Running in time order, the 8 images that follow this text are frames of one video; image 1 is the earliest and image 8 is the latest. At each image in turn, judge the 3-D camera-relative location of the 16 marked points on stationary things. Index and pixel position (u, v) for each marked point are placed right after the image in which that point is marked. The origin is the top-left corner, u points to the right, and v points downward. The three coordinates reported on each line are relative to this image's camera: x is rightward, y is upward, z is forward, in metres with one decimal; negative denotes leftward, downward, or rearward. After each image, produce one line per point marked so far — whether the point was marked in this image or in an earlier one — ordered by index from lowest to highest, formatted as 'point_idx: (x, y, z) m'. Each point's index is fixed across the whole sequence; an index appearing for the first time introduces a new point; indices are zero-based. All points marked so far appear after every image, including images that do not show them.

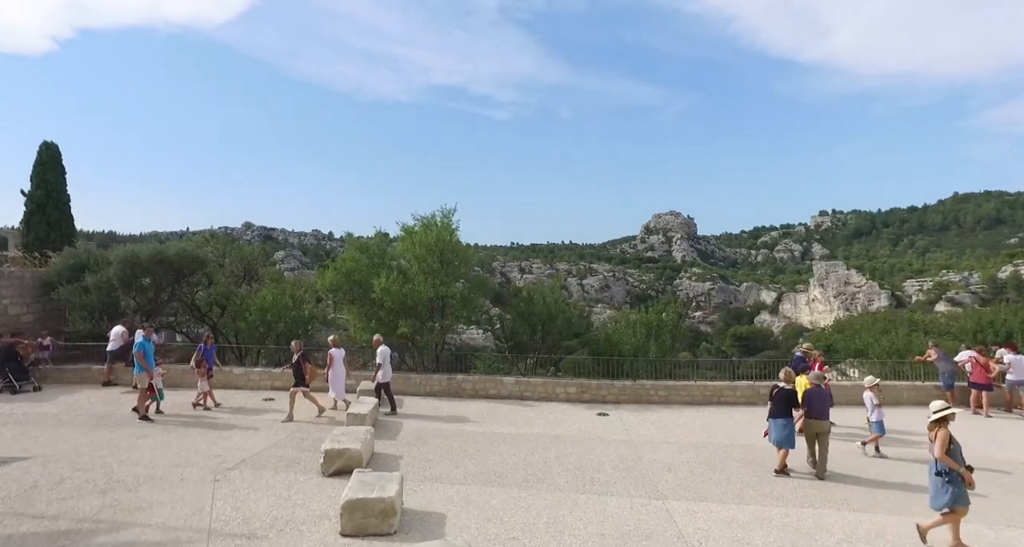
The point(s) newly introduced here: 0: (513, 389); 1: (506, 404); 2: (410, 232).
0: (0.0, -2.7, +13.3) m
1: (-0.1, -3.0, +12.8) m
2: (-2.6, +1.1, +14.2) m
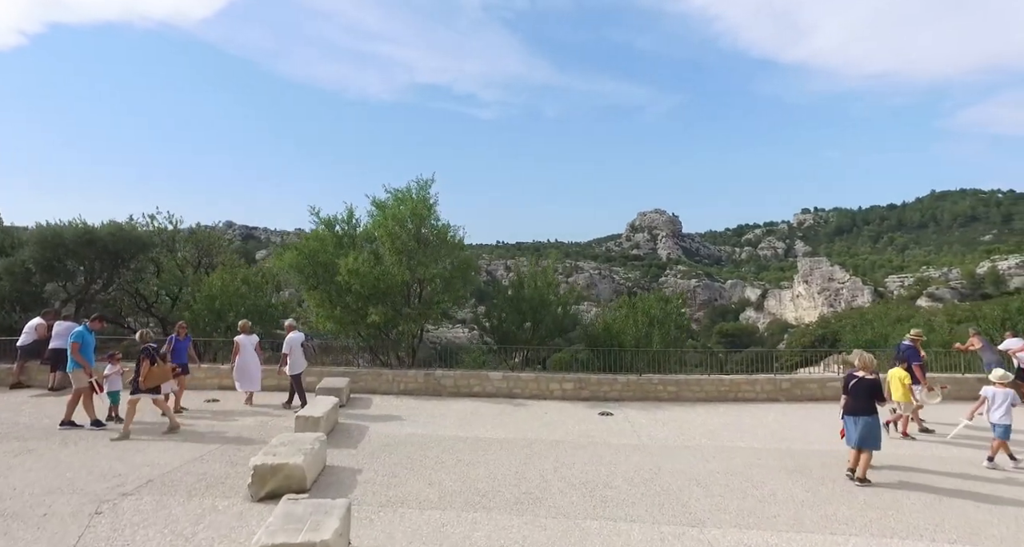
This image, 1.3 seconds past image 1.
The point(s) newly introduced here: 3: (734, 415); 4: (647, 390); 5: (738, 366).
0: (-0.2, -2.3, +11.6) m
1: (-0.4, -2.6, +11.0) m
2: (-2.9, +1.5, +12.4) m
3: (+4.2, -2.6, +10.4) m
4: (+2.8, -2.4, +11.7) m
5: (+5.0, -2.0, +12.3) m
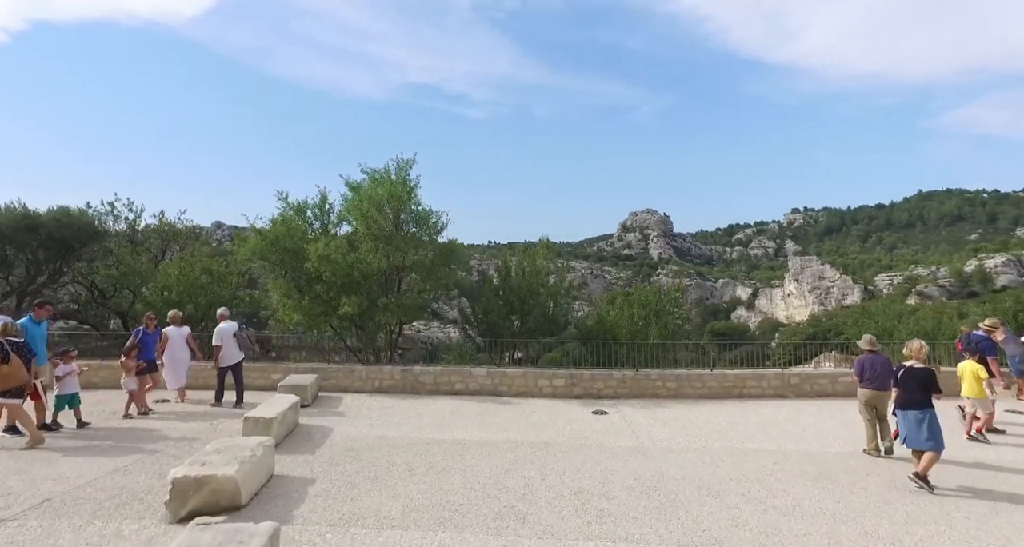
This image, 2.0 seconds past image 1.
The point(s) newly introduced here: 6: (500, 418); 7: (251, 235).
0: (-0.5, -2.1, +10.6) m
1: (-0.6, -2.3, +10.0) m
2: (-3.2, +1.8, +11.4) m
3: (+3.9, -2.4, +9.5) m
4: (+2.5, -2.2, +10.7) m
5: (+4.7, -1.8, +11.4) m
6: (-0.2, -2.3, +9.0) m
7: (-5.6, +0.8, +11.9) m
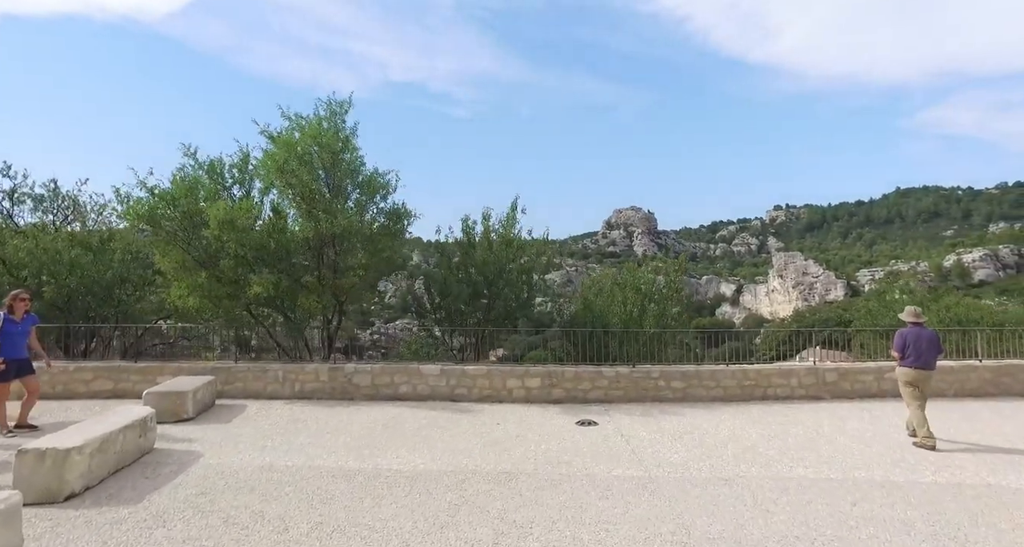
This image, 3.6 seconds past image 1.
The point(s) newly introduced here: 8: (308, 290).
0: (-1.1, -1.6, +8.2) m
1: (-1.2, -1.9, +7.7) m
2: (-3.8, +2.2, +8.9) m
3: (+3.4, -1.9, +7.2) m
4: (+2.0, -1.7, +8.4) m
5: (+4.1, -1.3, +9.2) m
6: (-0.7, -1.9, +6.6) m
7: (-6.2, +1.2, +9.4) m
8: (-3.2, -0.3, +8.7) m
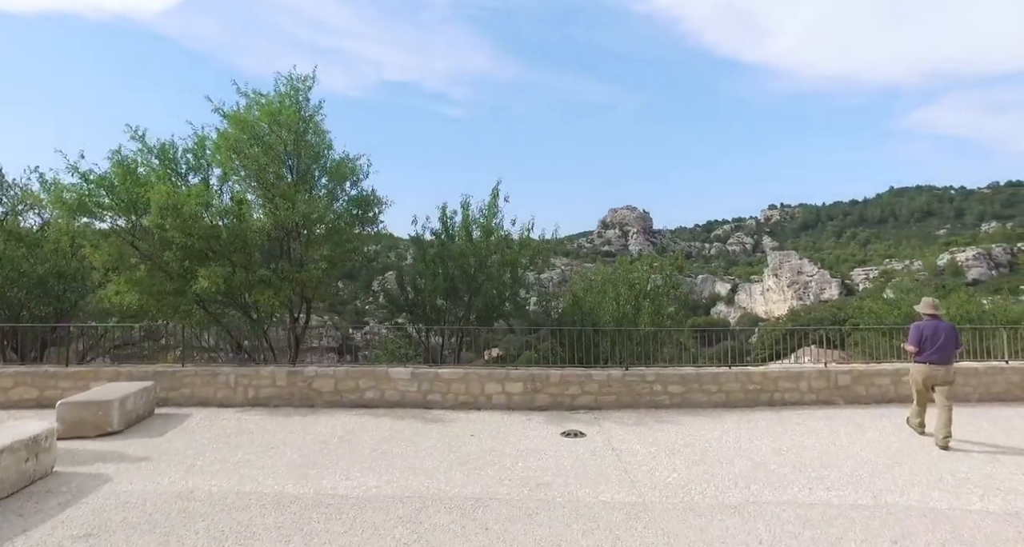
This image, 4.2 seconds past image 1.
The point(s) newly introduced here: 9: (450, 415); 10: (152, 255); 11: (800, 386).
0: (-1.4, -1.5, +7.4) m
1: (-1.5, -1.8, +6.8) m
2: (-4.1, +2.3, +8.0) m
3: (+3.1, -1.8, +6.4) m
4: (+1.7, -1.6, +7.6) m
5: (+3.8, -1.2, +8.4) m
6: (-1.0, -1.8, +5.8) m
7: (-6.5, +1.3, +8.5) m
8: (-3.4, -0.2, +7.8) m
9: (-0.8, -1.8, +7.1) m
10: (-5.0, +0.3, +8.0) m
11: (+4.0, -1.6, +7.8) m
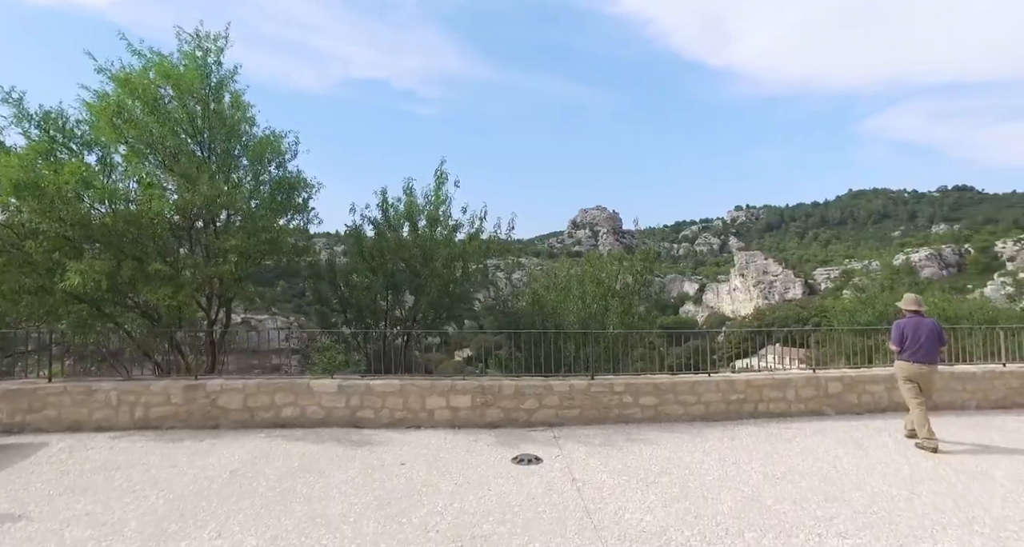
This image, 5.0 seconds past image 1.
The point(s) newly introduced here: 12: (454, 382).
0: (-2.0, -1.5, +6.2) m
1: (-2.0, -1.7, +5.6) m
2: (-4.7, +2.4, +6.7) m
3: (+2.5, -1.7, +5.5) m
4: (+1.1, -1.5, +6.5) m
5: (+3.1, -1.1, +7.4) m
6: (-1.5, -1.7, +4.6) m
7: (-7.1, +1.4, +7.1) m
8: (-4.1, -0.1, +6.5) m
9: (-1.4, -1.7, +5.9) m
10: (-5.7, +0.3, +6.6) m
11: (+3.4, -1.5, +6.9) m
12: (-0.7, -1.2, +6.4) m
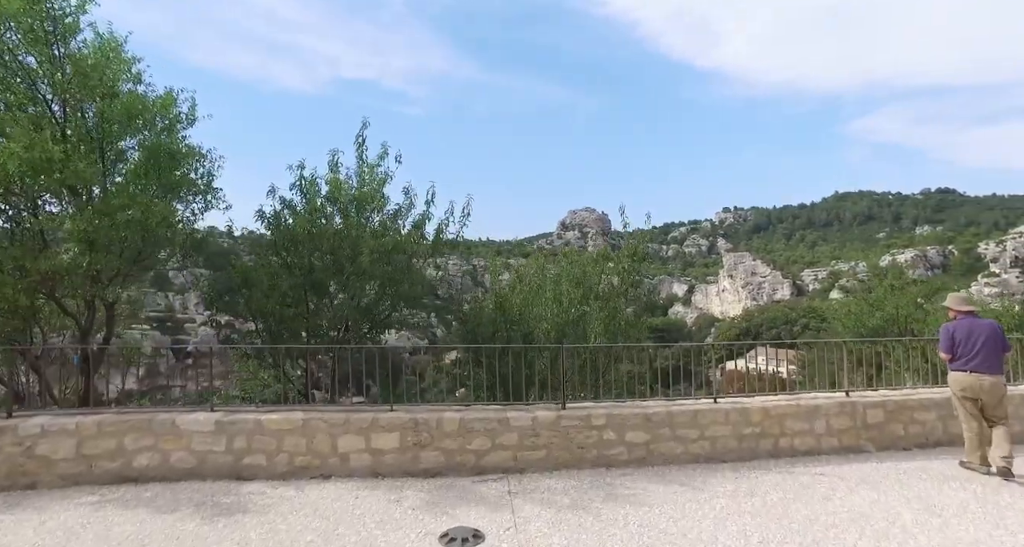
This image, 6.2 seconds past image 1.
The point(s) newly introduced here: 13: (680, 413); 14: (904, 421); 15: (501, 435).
0: (-2.4, -1.4, +4.5) m
1: (-2.5, -1.7, +4.0) m
2: (-5.2, +2.4, +5.0) m
3: (+2.1, -1.7, +3.9) m
4: (+0.6, -1.5, +4.9) m
5: (+2.6, -1.1, +5.9) m
6: (-1.9, -1.7, +2.9) m
7: (-7.6, +1.4, +5.3) m
8: (-4.6, -0.1, +4.8) m
9: (-1.8, -1.7, +4.3) m
10: (-6.1, +0.4, +4.9) m
11: (+2.9, -1.5, +5.3) m
12: (-1.1, -1.2, +4.7) m
13: (+1.5, -1.3, +5.1) m
14: (+3.8, -1.4, +5.5) m
15: (-0.1, -1.4, +4.8) m
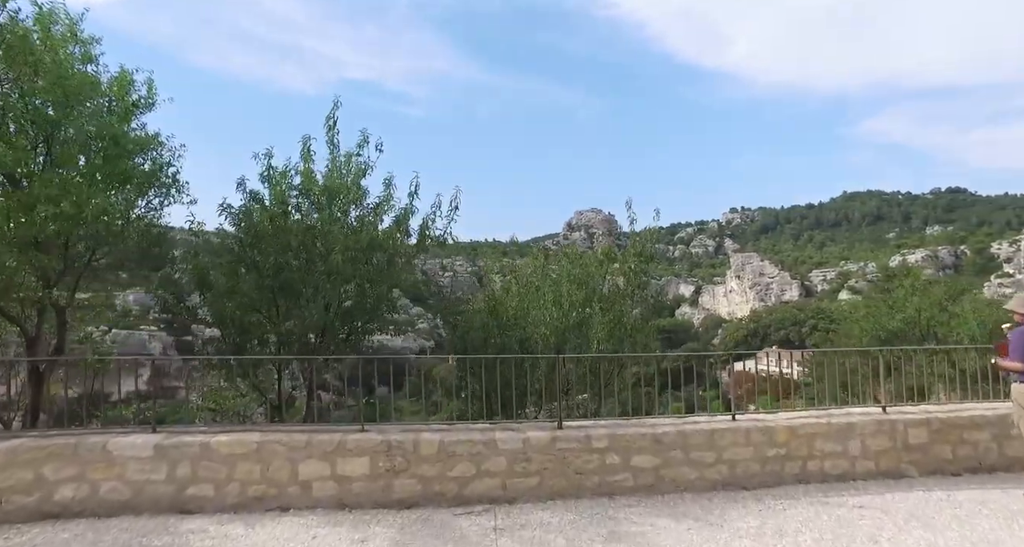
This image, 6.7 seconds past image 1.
0: (-2.5, -1.4, +3.9) m
1: (-2.6, -1.7, +3.3) m
2: (-5.3, +2.4, +4.4) m
3: (+2.0, -1.7, +3.2) m
4: (+0.5, -1.5, +4.3) m
5: (+2.6, -1.1, +5.2) m
6: (-2.1, -1.7, +2.3) m
7: (-7.7, +1.4, +4.7) m
8: (-4.6, -0.1, +4.2) m
9: (-1.9, -1.7, +3.6) m
10: (-6.2, +0.3, +4.3) m
11: (+2.8, -1.4, +4.6) m
12: (-1.2, -1.2, +4.1) m
13: (+1.4, -1.3, +4.5) m
14: (+3.7, -1.4, +4.8) m
15: (-0.2, -1.4, +4.2) m
